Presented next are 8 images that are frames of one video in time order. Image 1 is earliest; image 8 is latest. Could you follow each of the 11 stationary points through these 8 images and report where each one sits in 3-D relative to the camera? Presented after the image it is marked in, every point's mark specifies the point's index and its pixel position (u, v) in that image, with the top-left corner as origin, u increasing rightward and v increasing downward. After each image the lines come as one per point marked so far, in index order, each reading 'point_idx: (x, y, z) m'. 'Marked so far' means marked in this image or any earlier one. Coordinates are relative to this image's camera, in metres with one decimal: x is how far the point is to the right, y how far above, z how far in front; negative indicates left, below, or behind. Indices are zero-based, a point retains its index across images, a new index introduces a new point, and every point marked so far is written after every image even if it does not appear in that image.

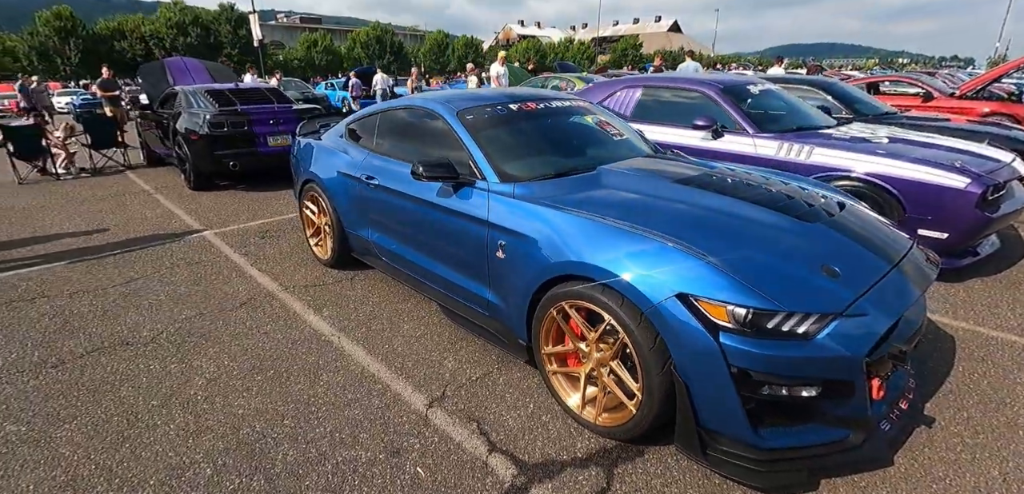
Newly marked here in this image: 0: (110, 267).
0: (-3.9, -0.2, +5.1) m
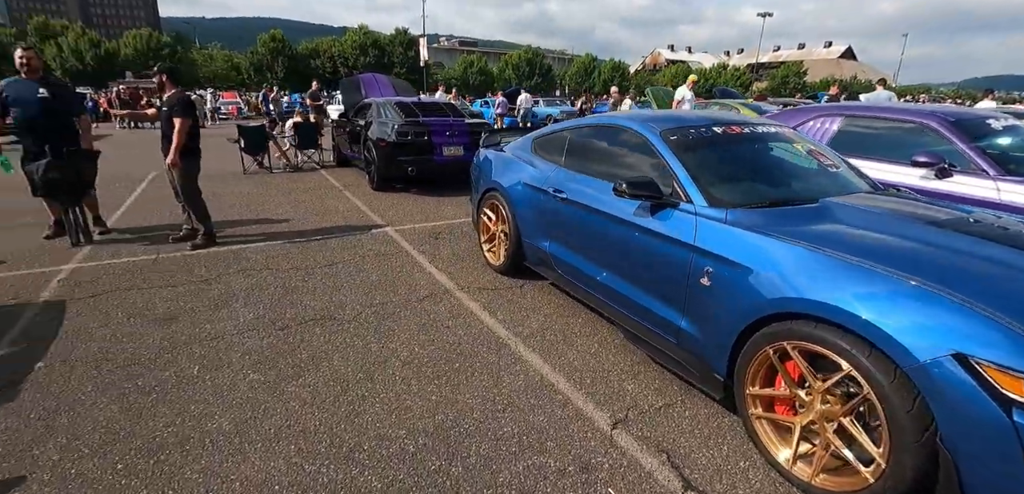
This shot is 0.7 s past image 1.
0: (-2.2, 0.0, +5.8) m
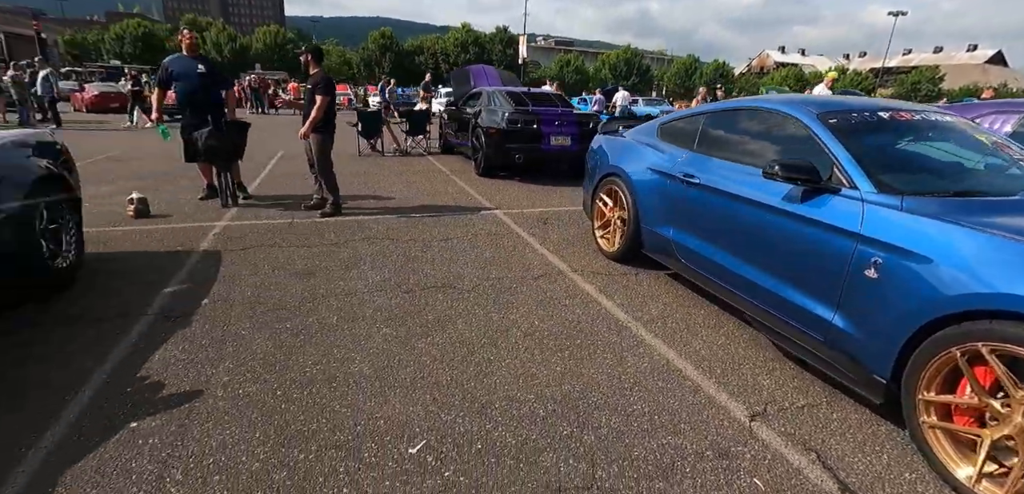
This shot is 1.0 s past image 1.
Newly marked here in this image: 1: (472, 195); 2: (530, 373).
0: (-1.0, +0.3, +6.1) m
1: (-0.7, +0.9, +8.9) m
2: (+0.1, -0.6, +2.7) m
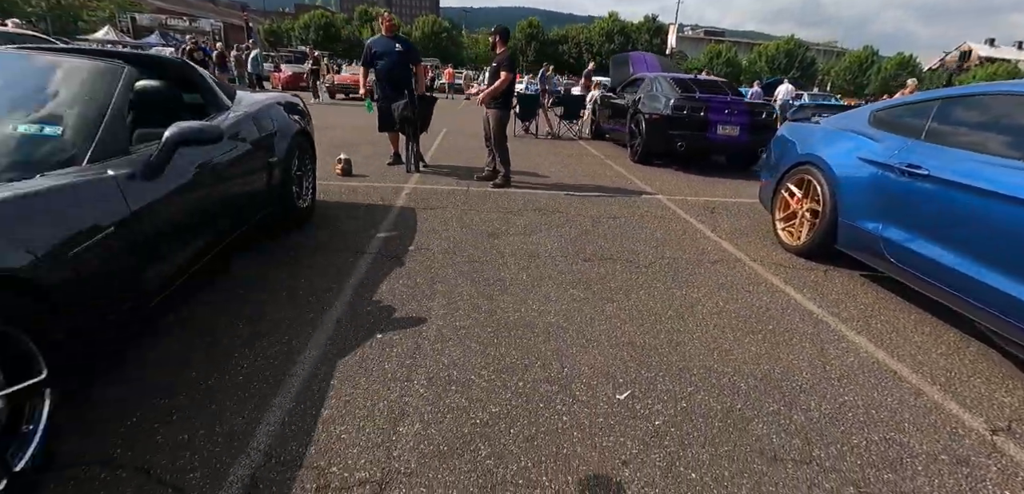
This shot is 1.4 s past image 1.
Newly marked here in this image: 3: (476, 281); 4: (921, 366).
0: (+1.0, +0.5, +6.2) m
1: (+2.0, +1.1, +8.8) m
2: (+1.1, -0.5, +2.7) m
3: (-0.2, -0.2, +3.4) m
4: (+2.1, -0.6, +2.7) m
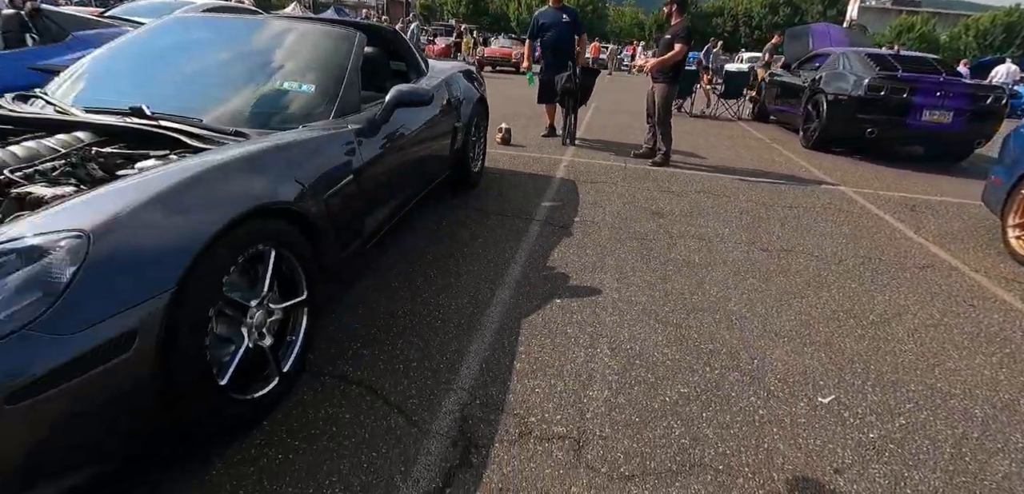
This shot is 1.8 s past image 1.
0: (+2.8, +0.6, +5.7) m
1: (+4.4, +1.2, +7.9) m
2: (+1.9, -0.5, +2.3) m
3: (+0.8, -0.1, +3.3) m
4: (+2.9, -0.7, +2.1) m
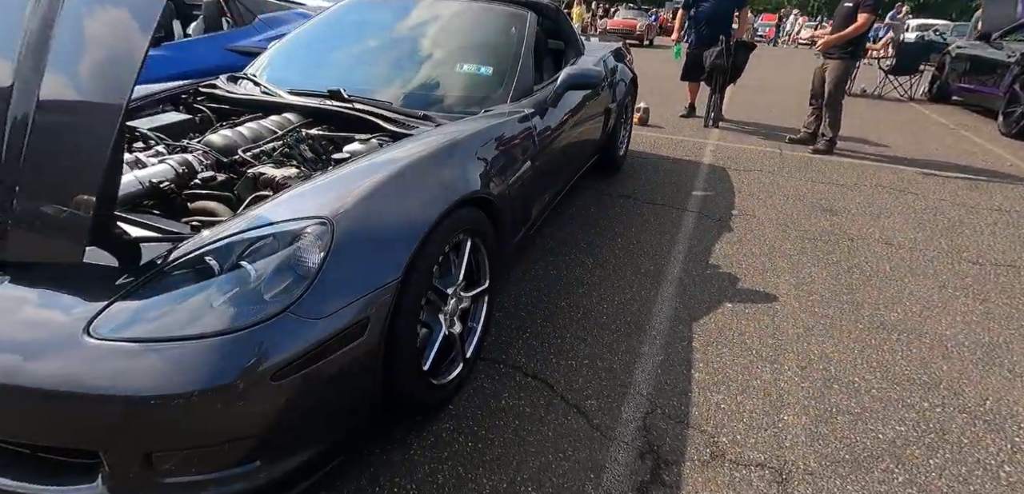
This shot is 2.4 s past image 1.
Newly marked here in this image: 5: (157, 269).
0: (+4.2, +0.6, +4.8) m
1: (+6.3, +1.1, +6.7) m
2: (+2.6, -0.7, +1.8) m
3: (+1.8, -0.1, +2.9) m
4: (+3.5, -0.9, +1.4) m
5: (-0.8, -0.1, +1.2) m
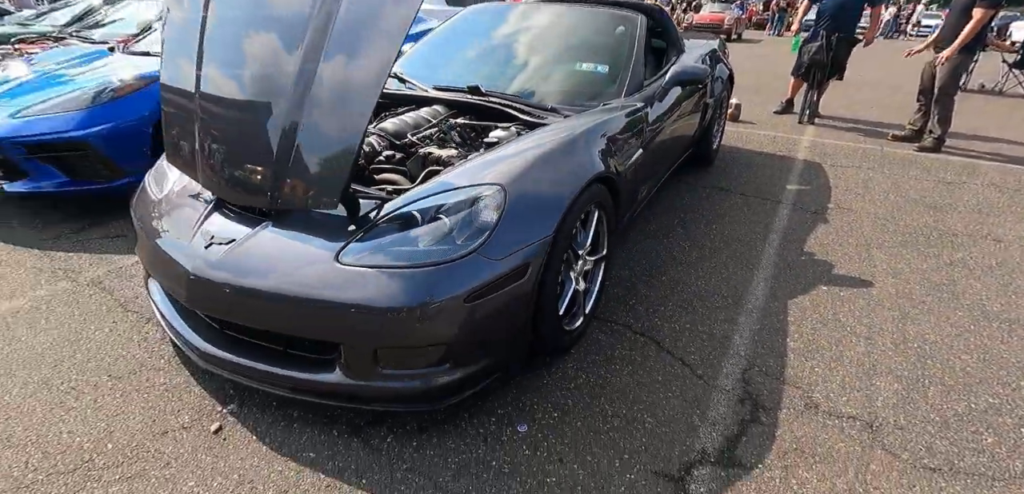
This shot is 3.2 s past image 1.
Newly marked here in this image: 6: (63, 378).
0: (+5.1, +0.5, +4.5) m
1: (+7.4, +1.0, +6.0) m
2: (+3.0, -0.7, +1.7) m
3: (+2.4, 0.0, +3.0) m
4: (+3.8, -1.0, +1.2) m
5: (-0.4, +0.1, +1.6) m
6: (-1.6, -0.5, +1.8) m
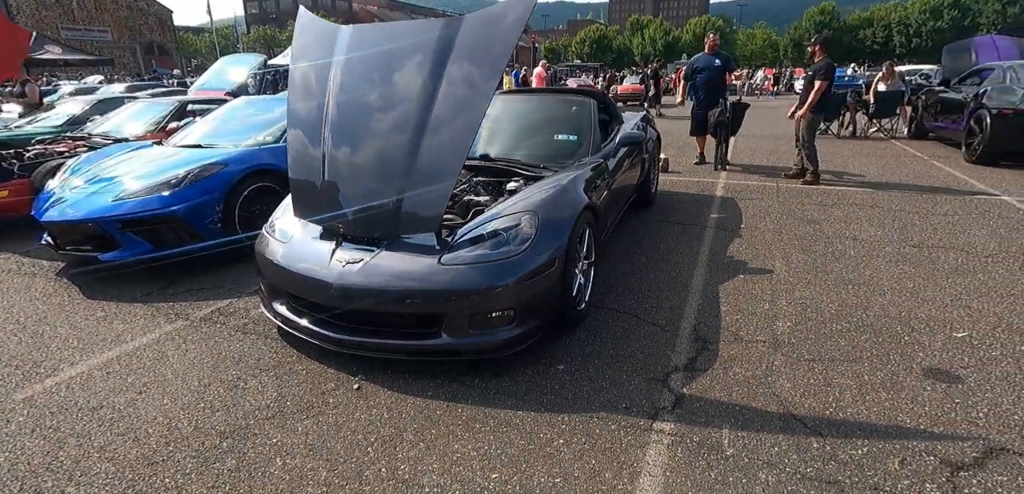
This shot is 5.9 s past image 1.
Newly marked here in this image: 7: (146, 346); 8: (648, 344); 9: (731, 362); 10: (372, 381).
0: (+4.8, +0.5, +6.0) m
1: (+7.0, +1.0, +7.8) m
2: (+3.2, -0.4, +2.9) m
3: (+2.4, -0.1, +4.1) m
4: (+4.0, -0.6, +2.4) m
5: (-0.3, 0.0, +2.5) m
6: (-1.4, -0.6, +2.6) m
7: (-2.0, -0.5, +2.8) m
8: (+0.7, -0.5, +2.7) m
9: (+1.0, -0.6, +2.5) m
10: (-0.7, -0.6, +2.4) m
